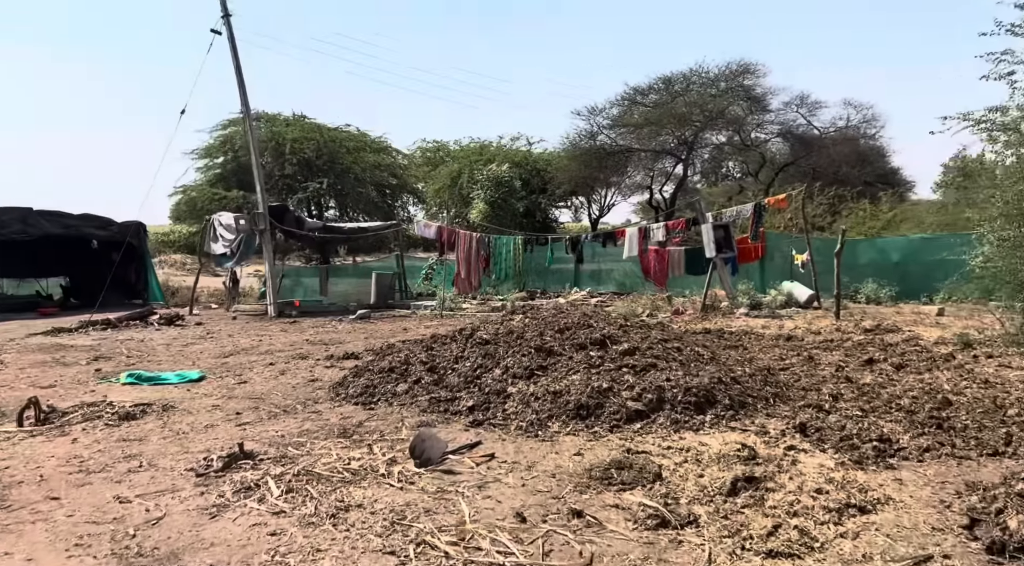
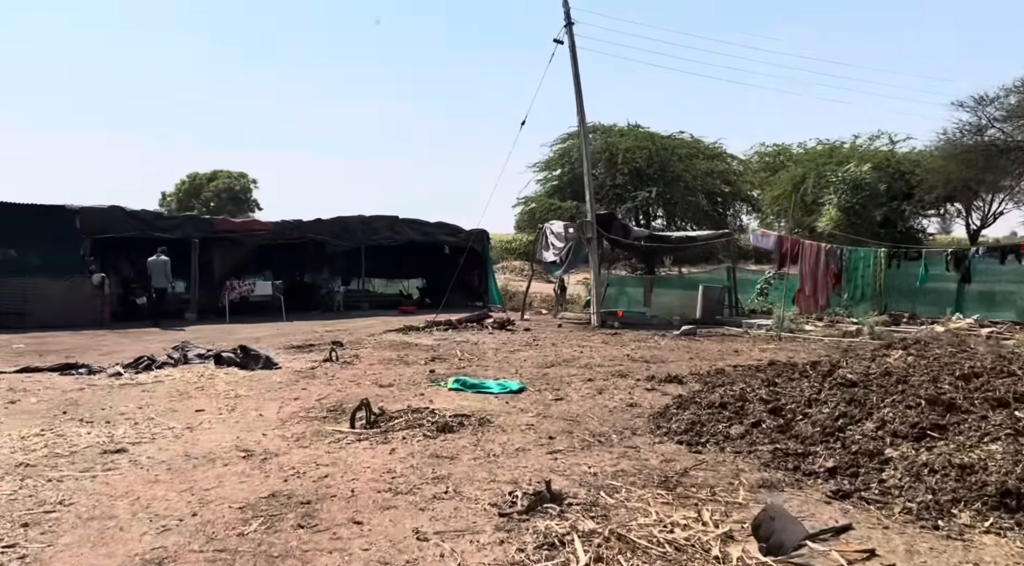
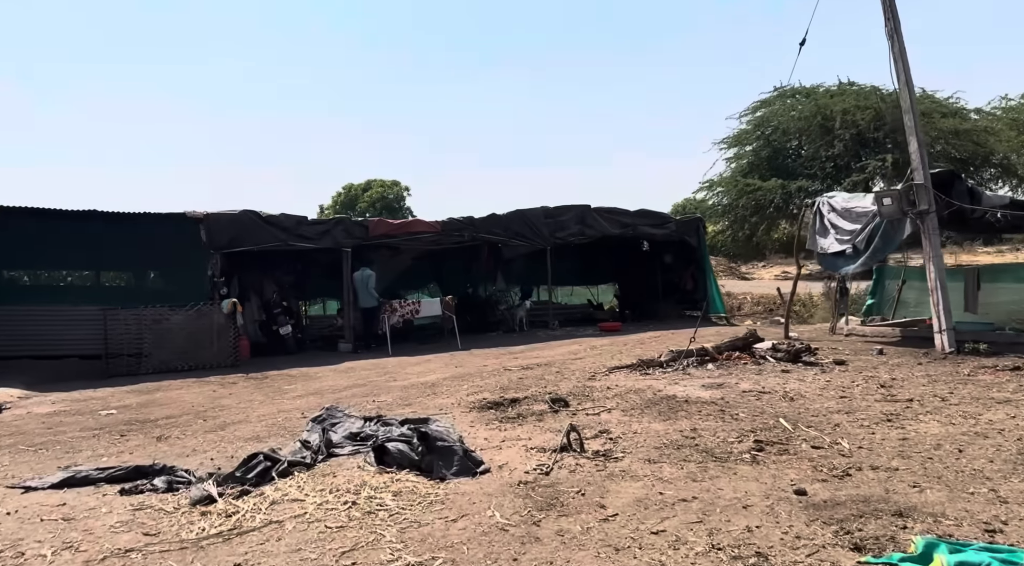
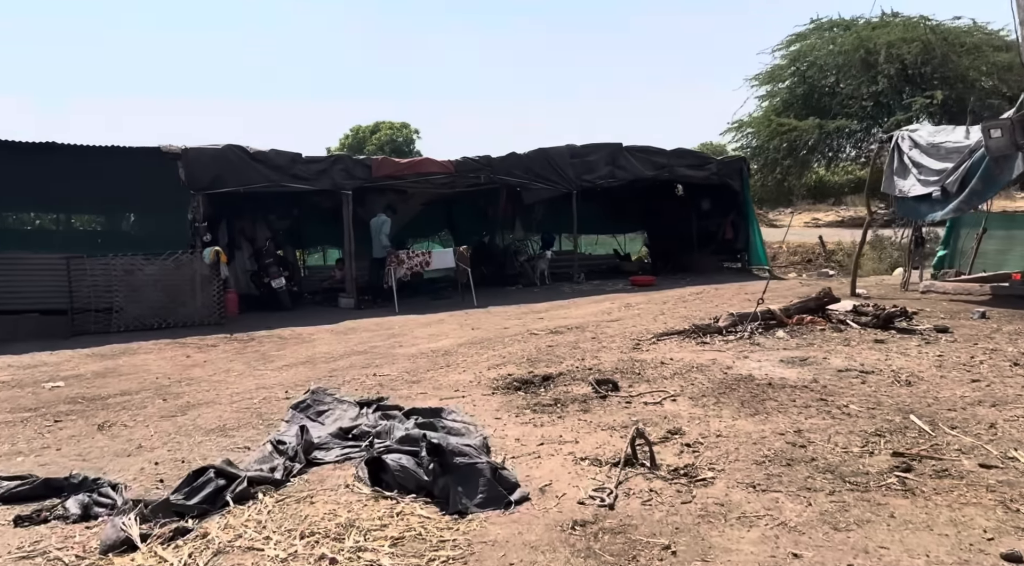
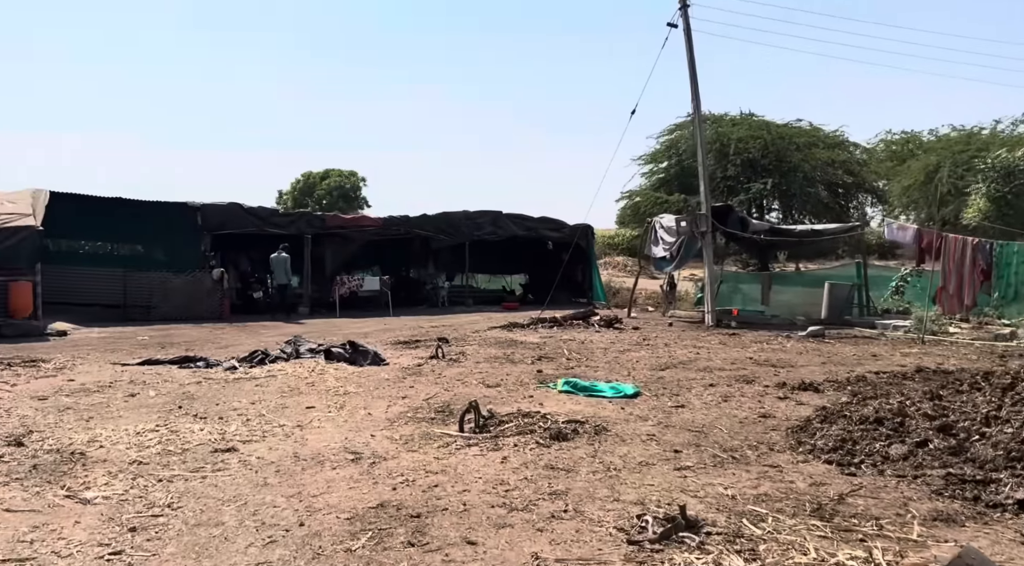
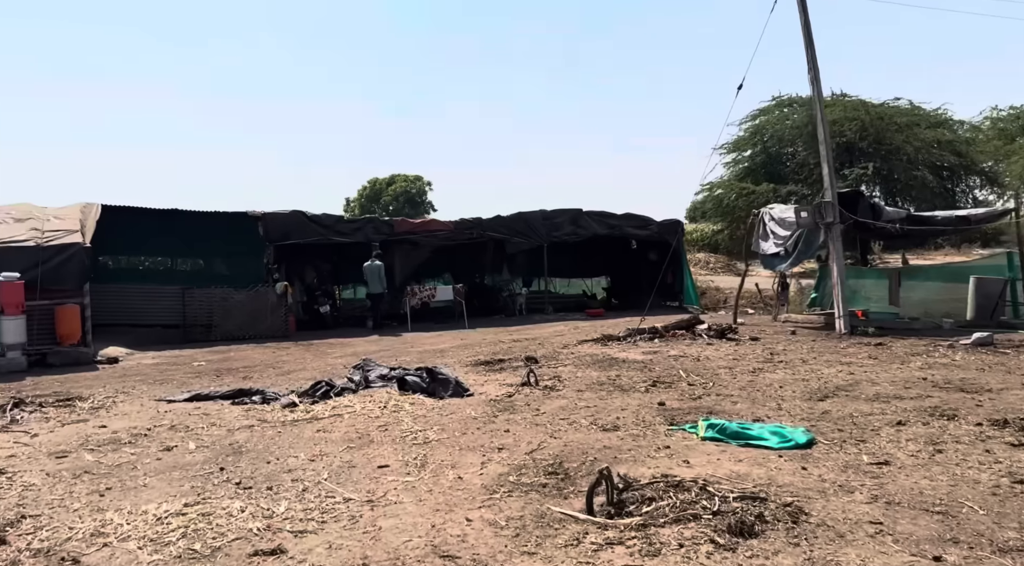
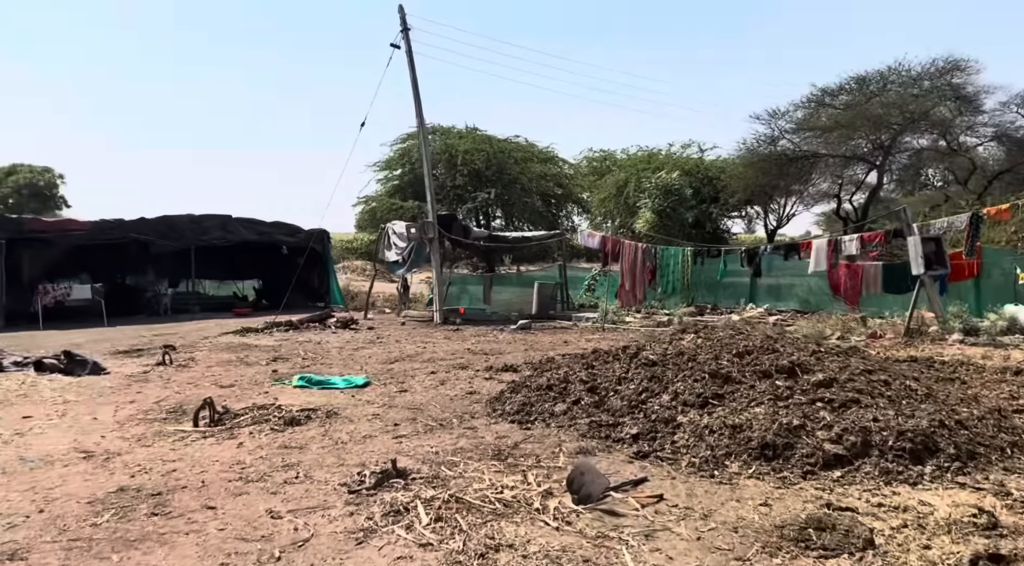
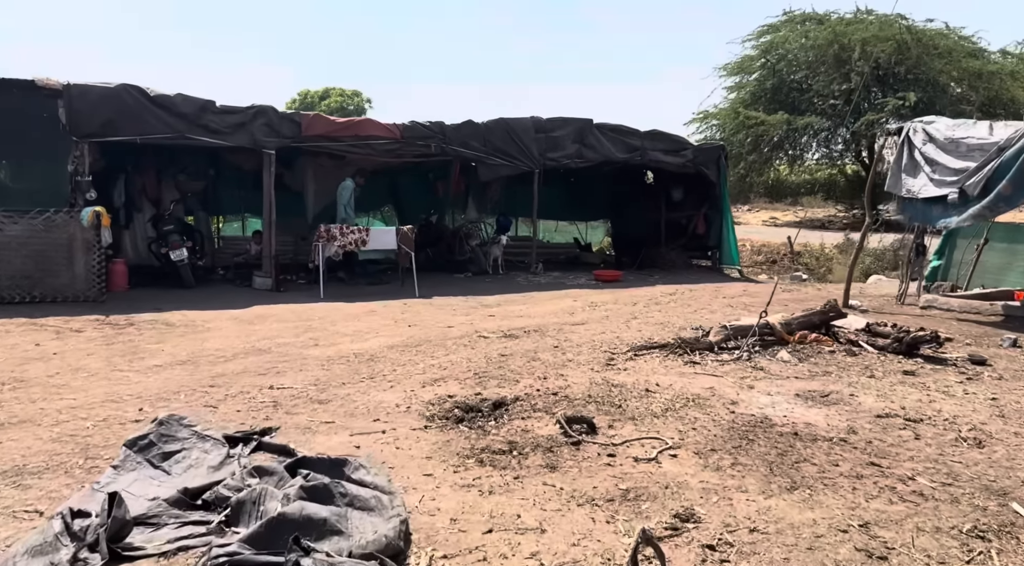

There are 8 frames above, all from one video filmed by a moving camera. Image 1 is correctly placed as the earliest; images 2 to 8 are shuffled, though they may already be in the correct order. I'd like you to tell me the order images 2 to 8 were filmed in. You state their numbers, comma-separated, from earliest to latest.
7, 2, 5, 6, 3, 4, 8
